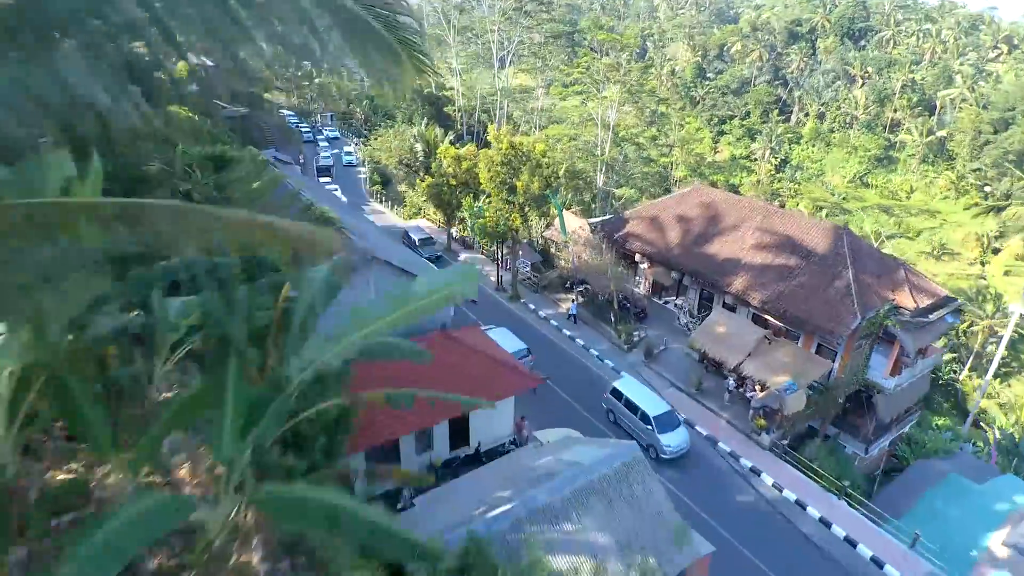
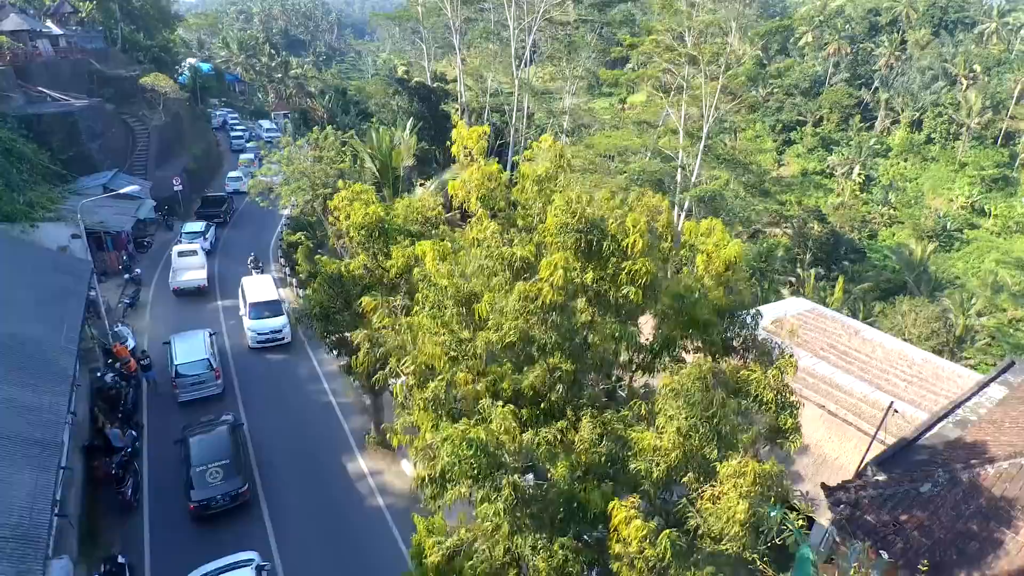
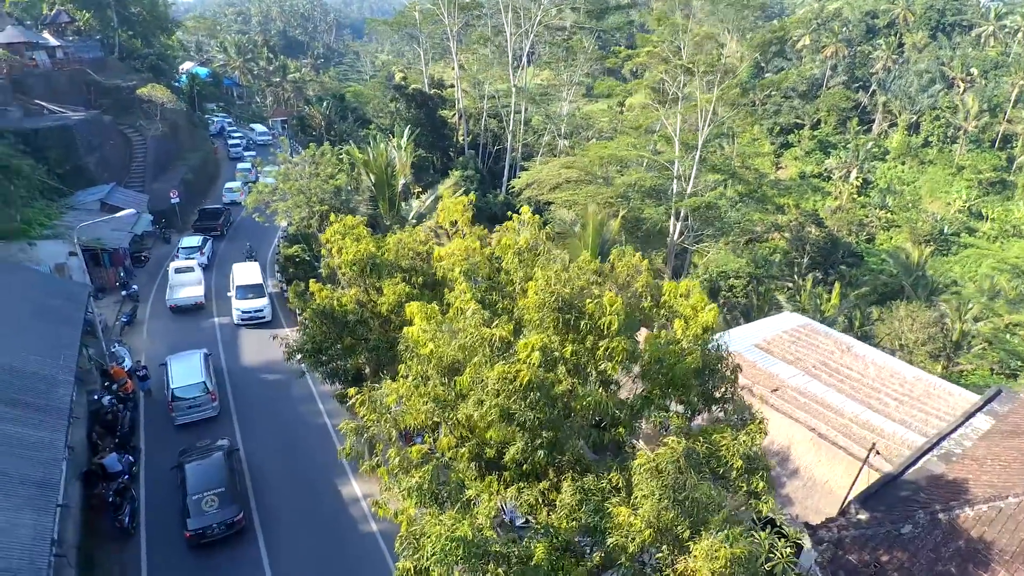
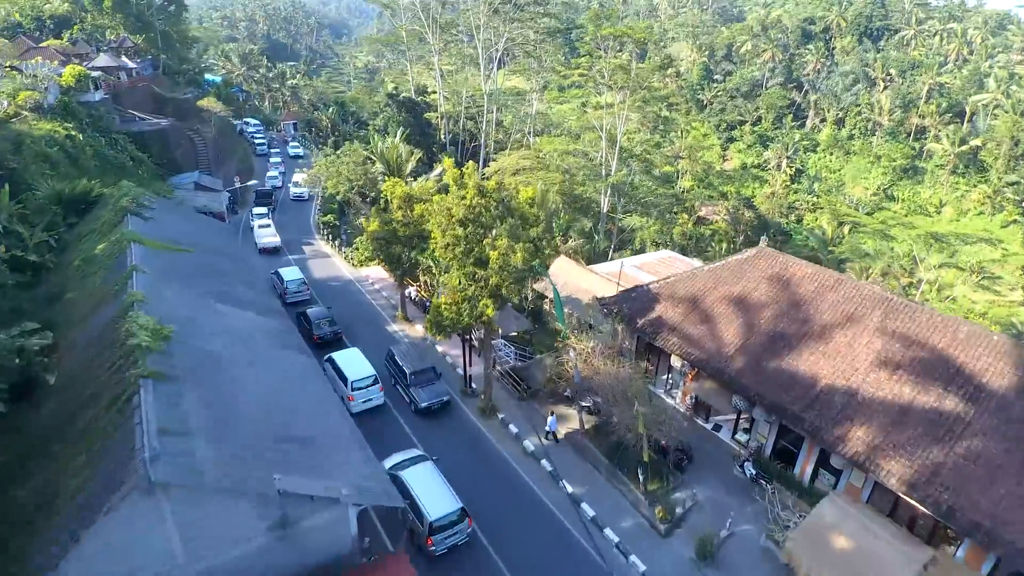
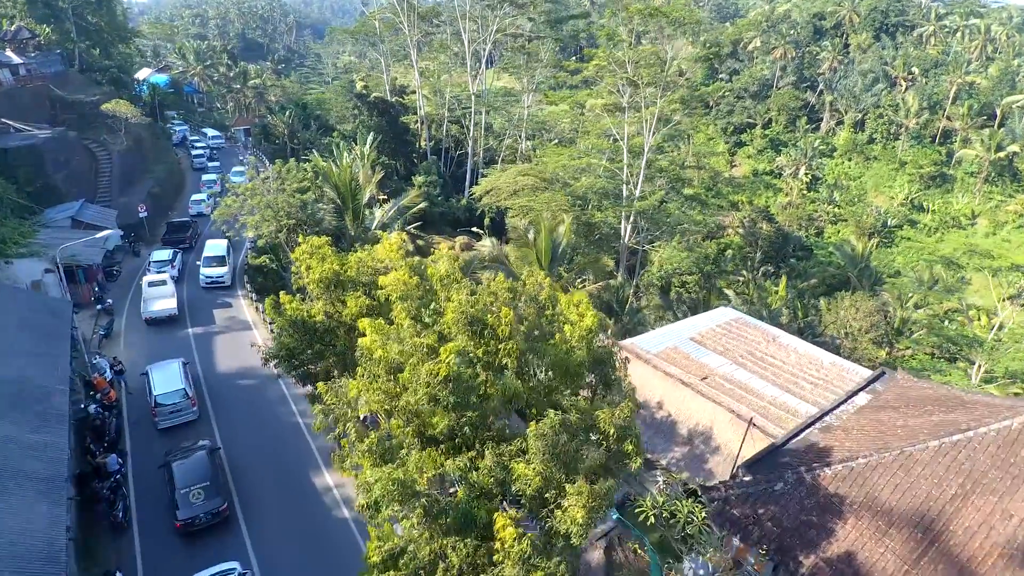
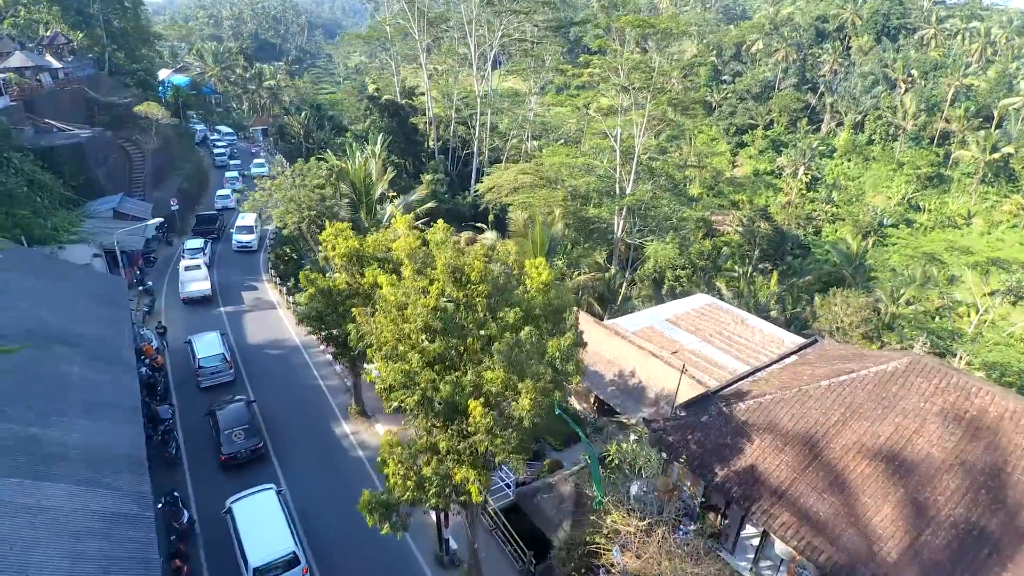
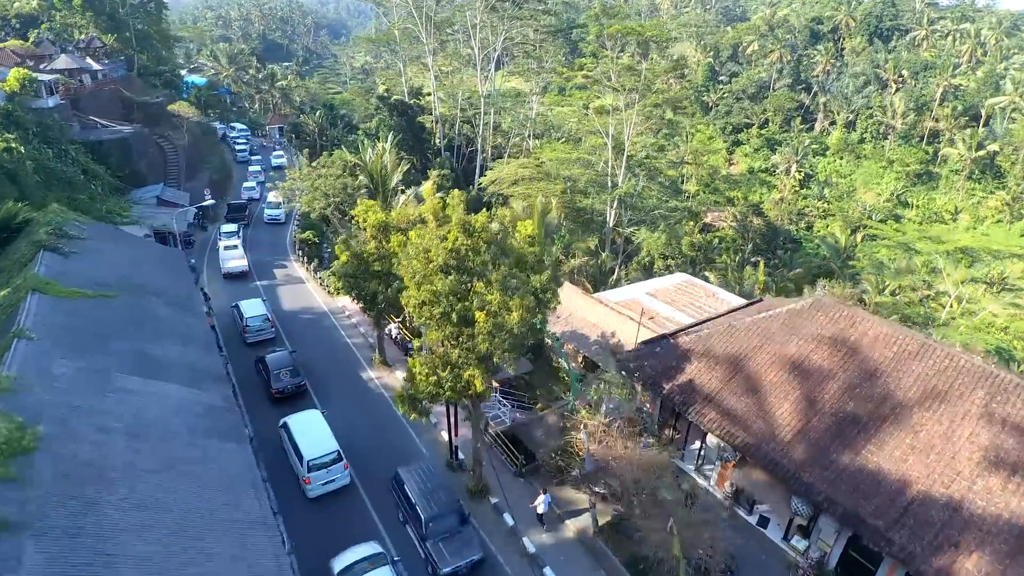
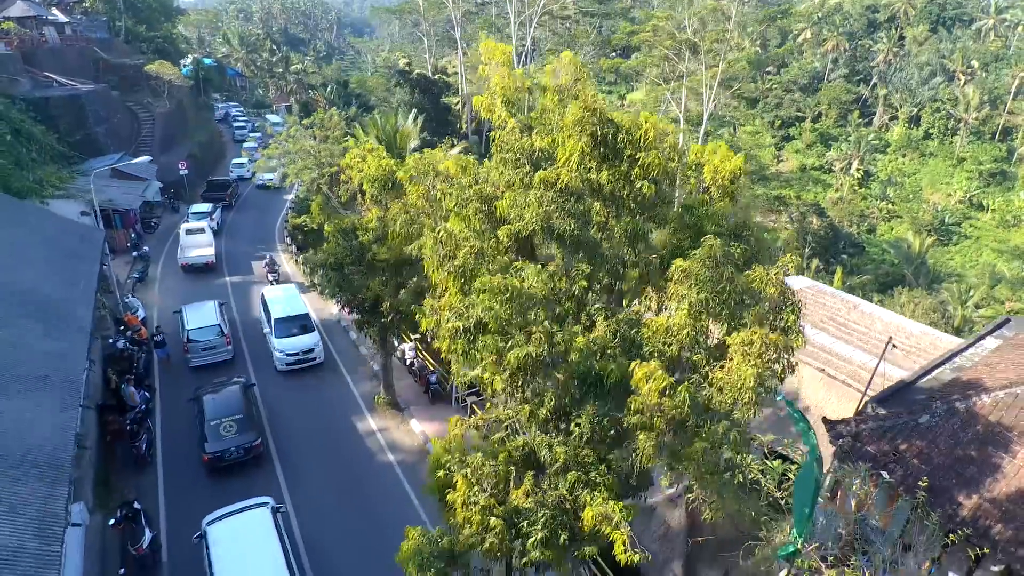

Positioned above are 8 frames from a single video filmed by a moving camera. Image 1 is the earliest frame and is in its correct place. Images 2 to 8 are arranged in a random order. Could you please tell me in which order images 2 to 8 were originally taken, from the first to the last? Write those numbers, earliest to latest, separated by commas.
4, 7, 6, 5, 3, 2, 8
